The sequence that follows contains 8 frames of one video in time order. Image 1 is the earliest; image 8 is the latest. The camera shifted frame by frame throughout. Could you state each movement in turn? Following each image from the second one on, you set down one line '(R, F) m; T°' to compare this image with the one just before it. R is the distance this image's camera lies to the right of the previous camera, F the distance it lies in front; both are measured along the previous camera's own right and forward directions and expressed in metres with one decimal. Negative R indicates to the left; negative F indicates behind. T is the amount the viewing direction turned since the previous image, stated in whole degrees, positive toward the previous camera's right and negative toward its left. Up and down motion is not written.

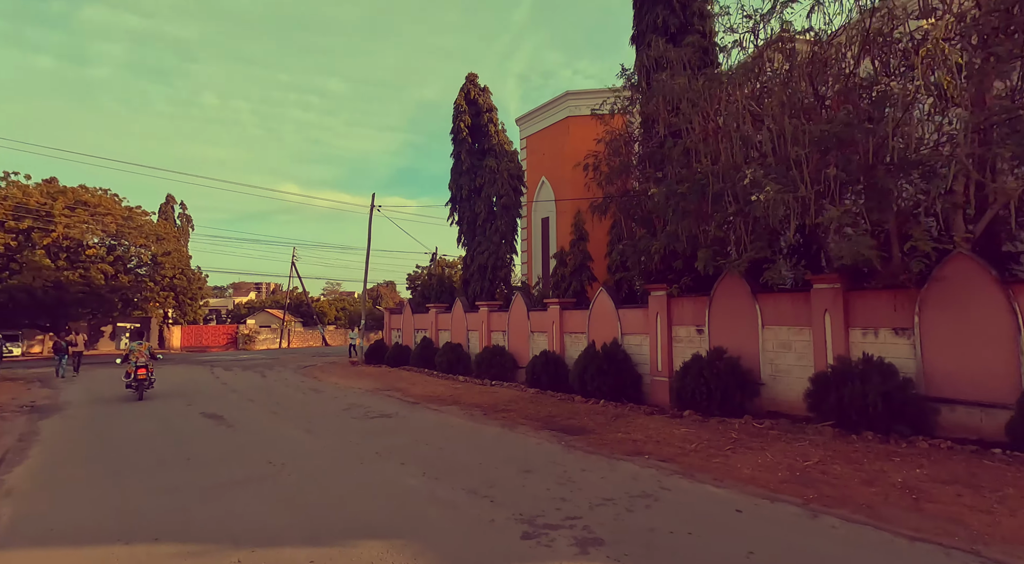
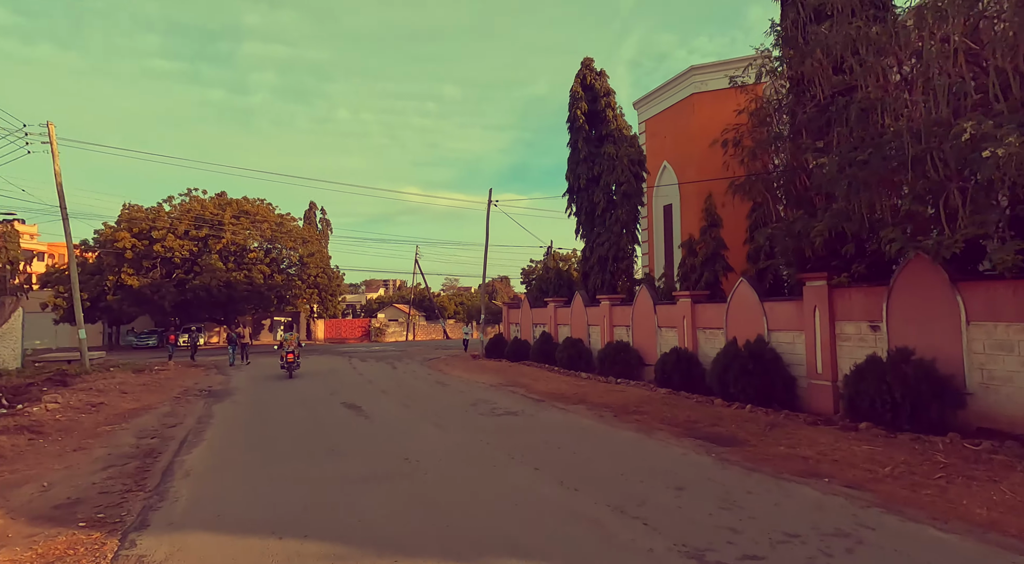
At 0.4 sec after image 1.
(-0.2, +0.3) m; -11°
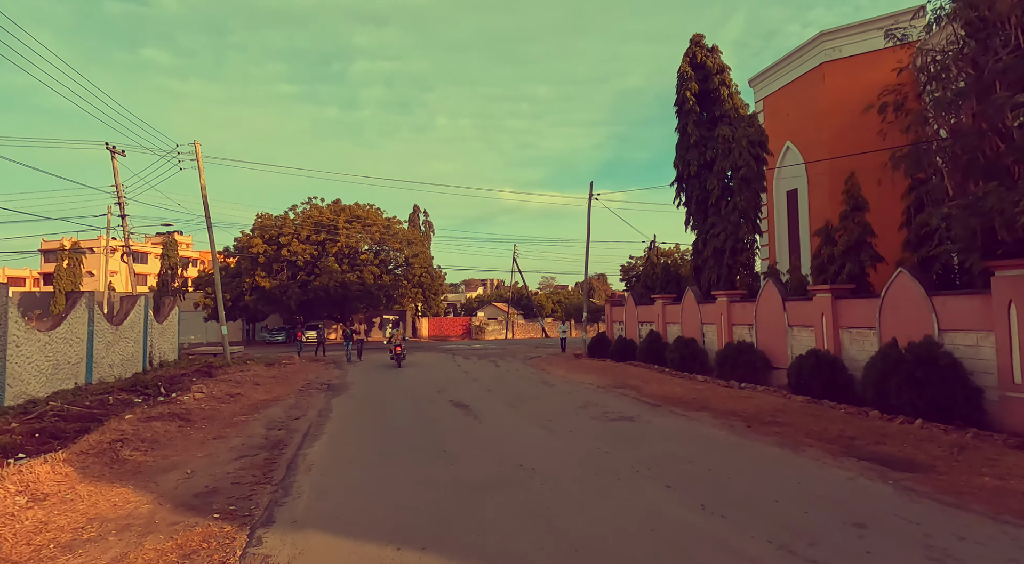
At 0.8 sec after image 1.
(-0.2, +0.4) m; -10°
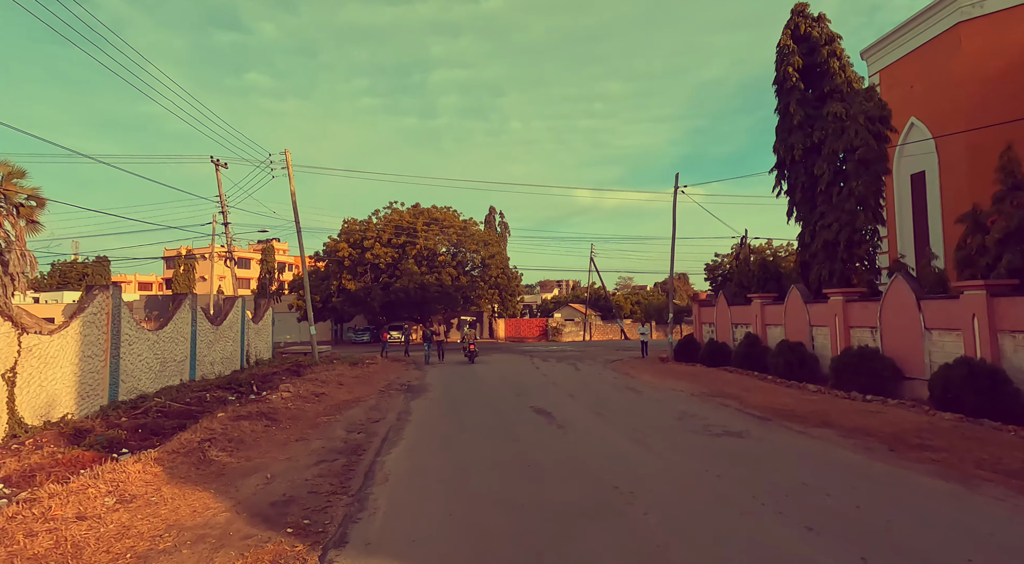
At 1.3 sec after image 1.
(-0.2, +0.6) m; -7°
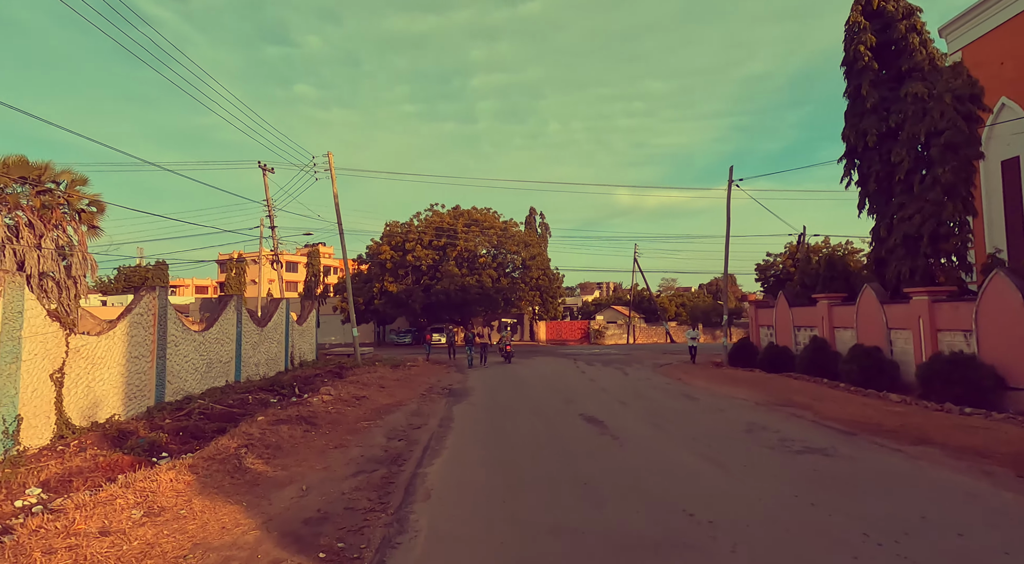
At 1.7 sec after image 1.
(-0.1, +0.6) m; -4°
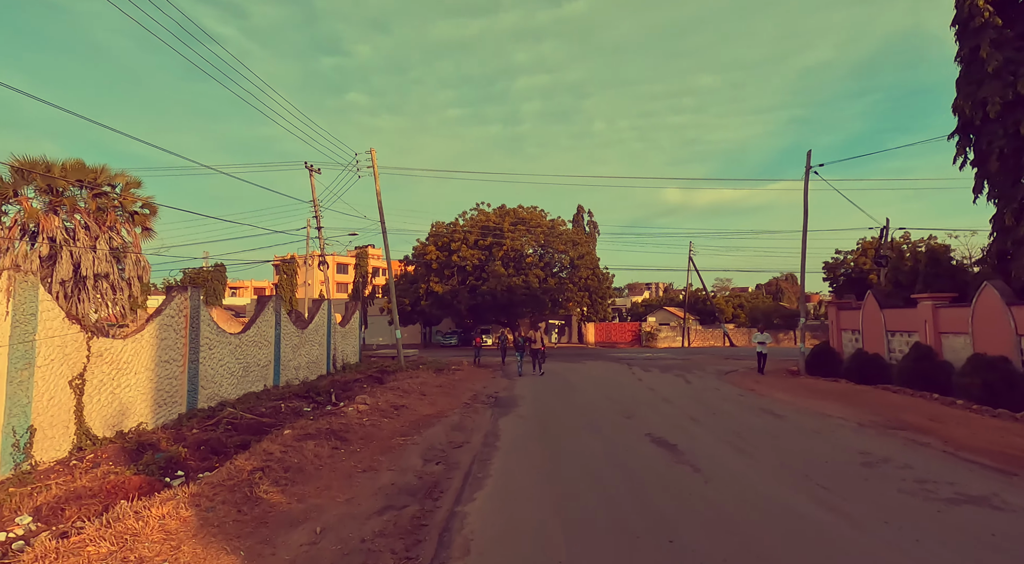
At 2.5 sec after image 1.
(-0.1, +1.3) m; -5°
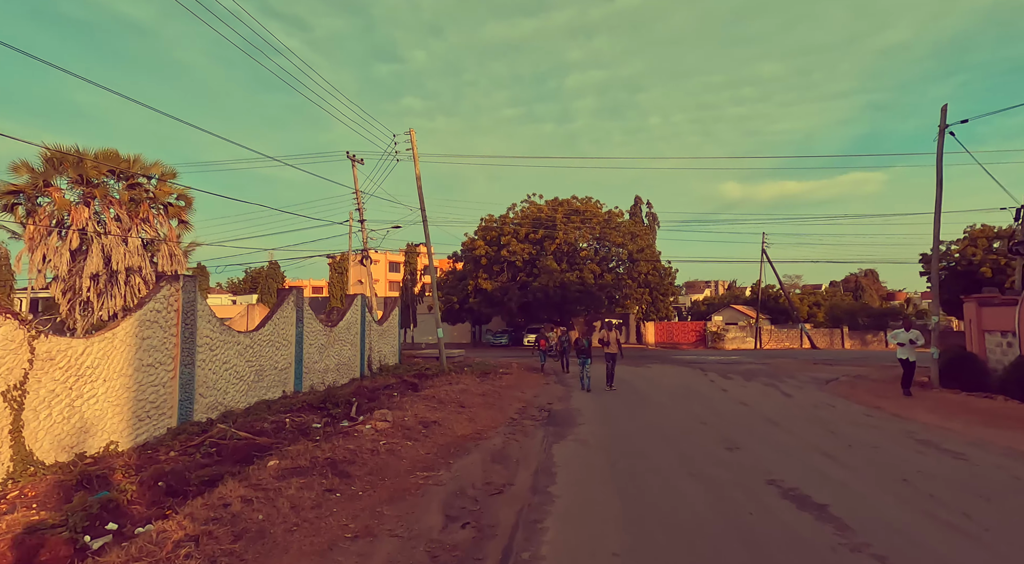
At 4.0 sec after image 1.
(-0.1, +2.7) m; -5°
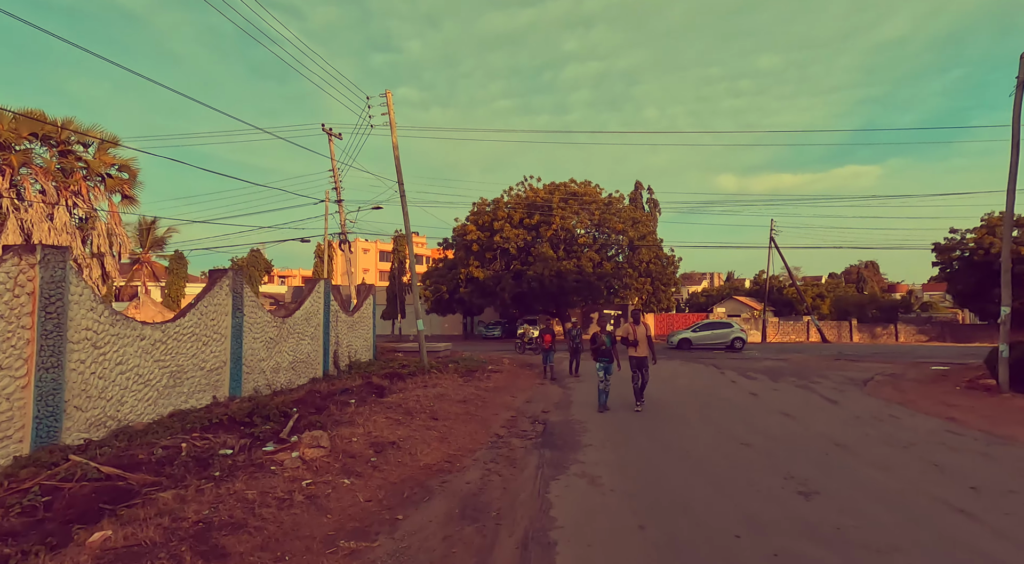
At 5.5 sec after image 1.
(+0.1, +2.8) m; +1°
